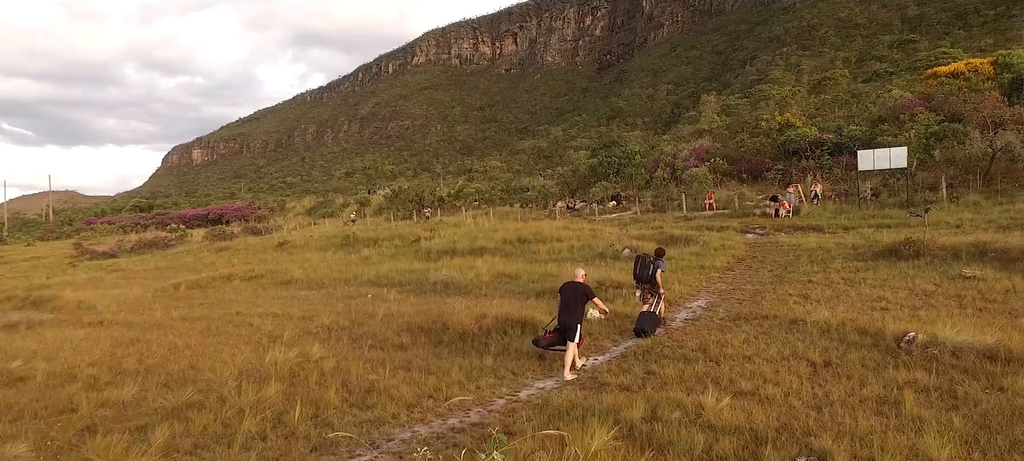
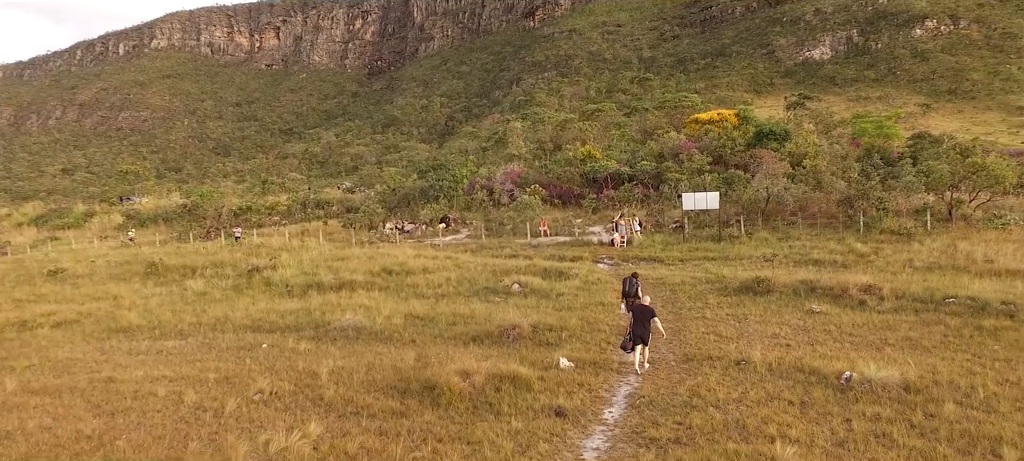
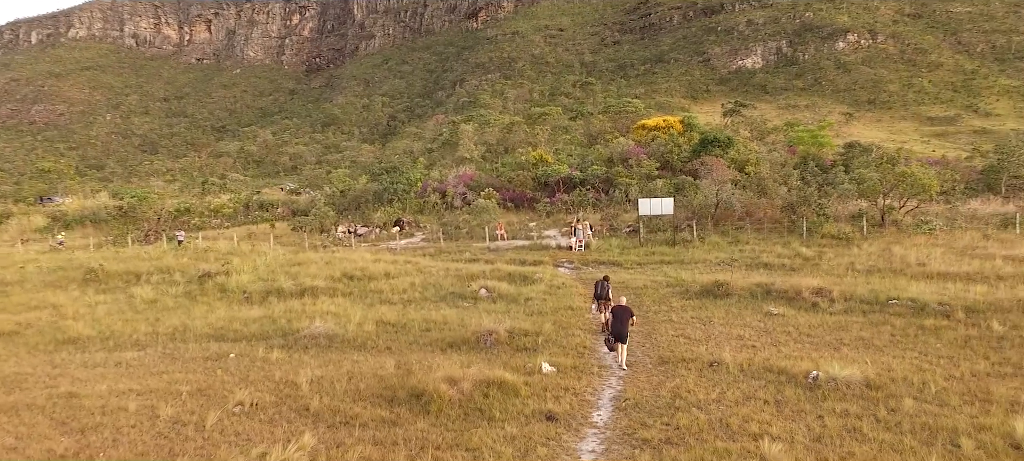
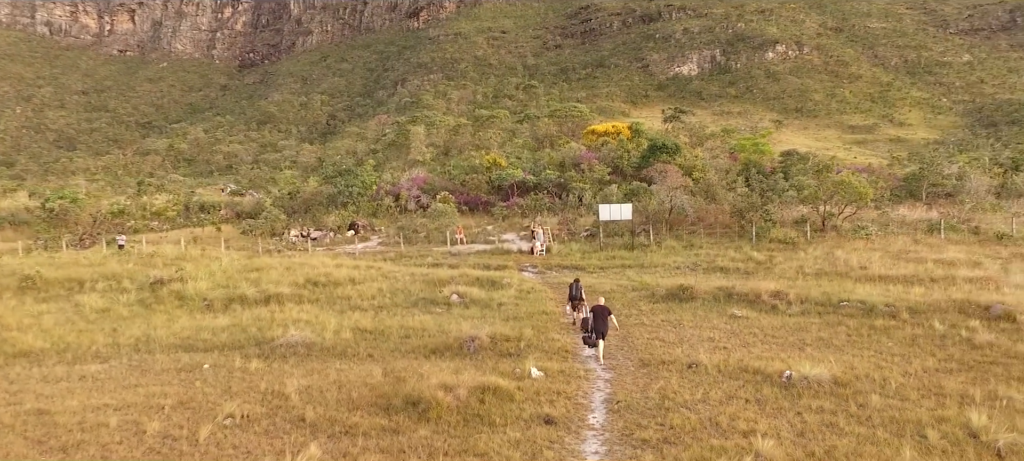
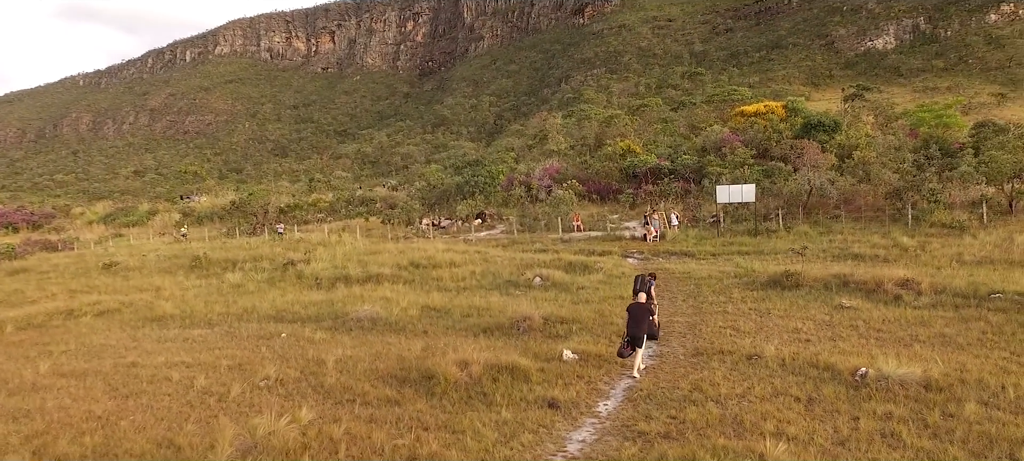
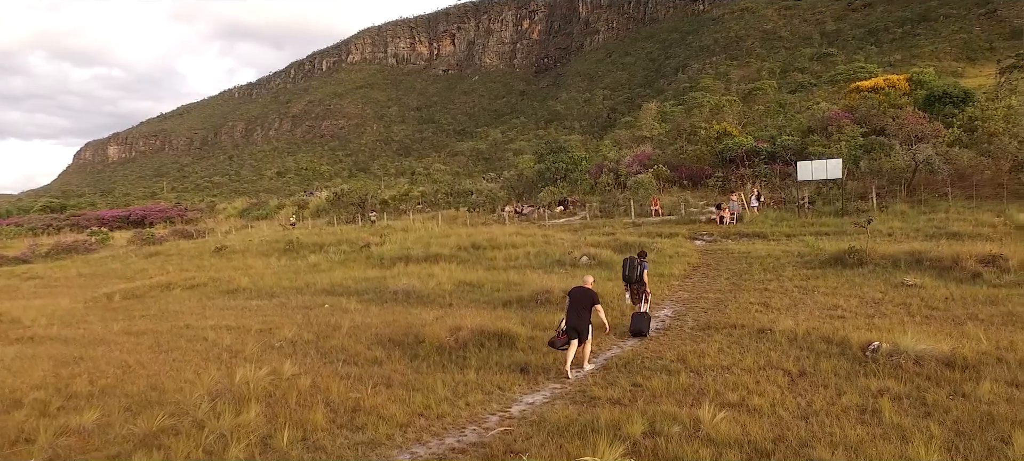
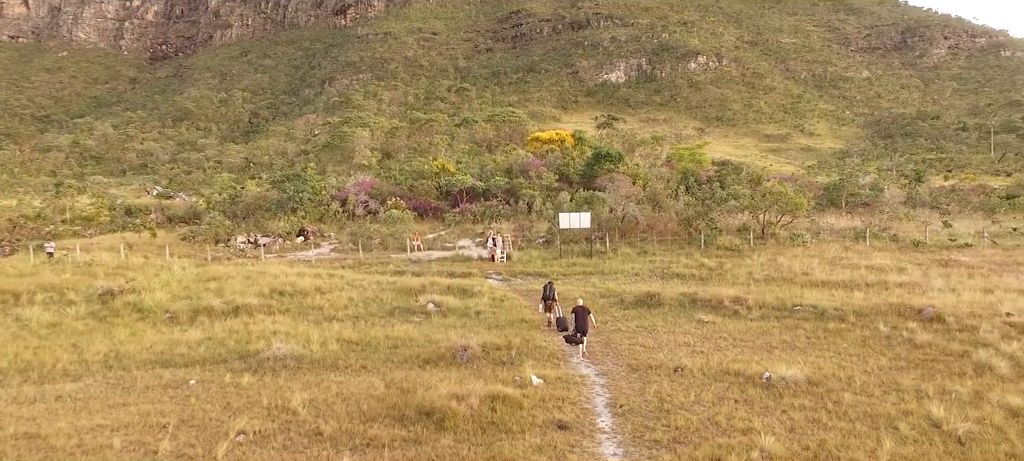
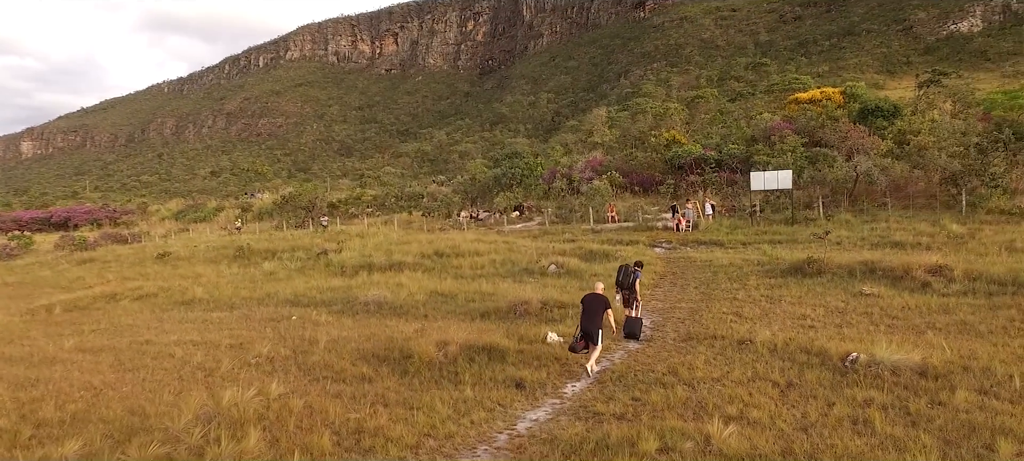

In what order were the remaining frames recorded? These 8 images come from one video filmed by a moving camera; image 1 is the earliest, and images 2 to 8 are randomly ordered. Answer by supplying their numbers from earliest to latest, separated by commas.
6, 8, 5, 2, 3, 4, 7
